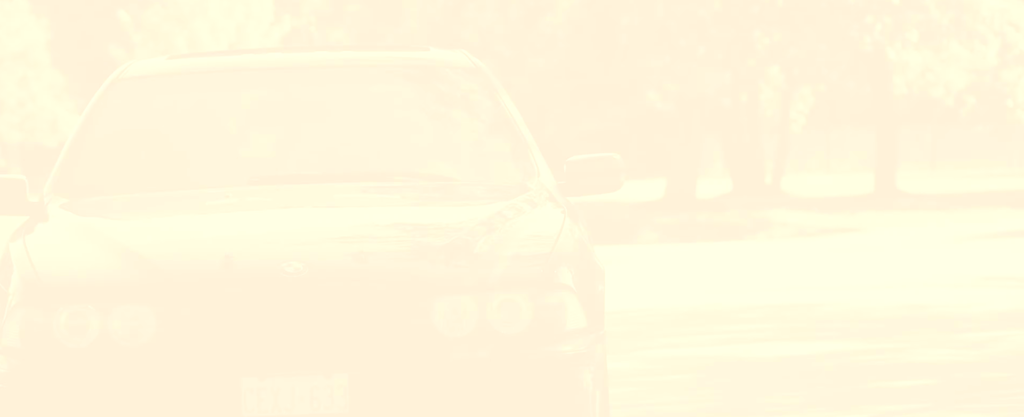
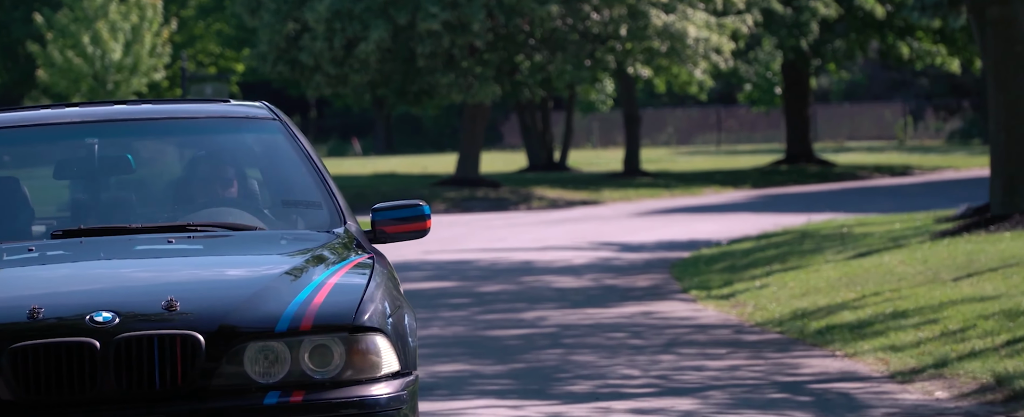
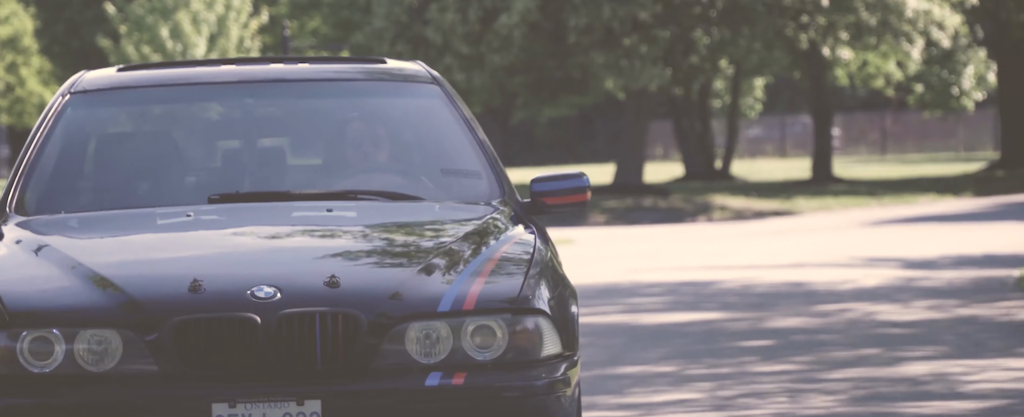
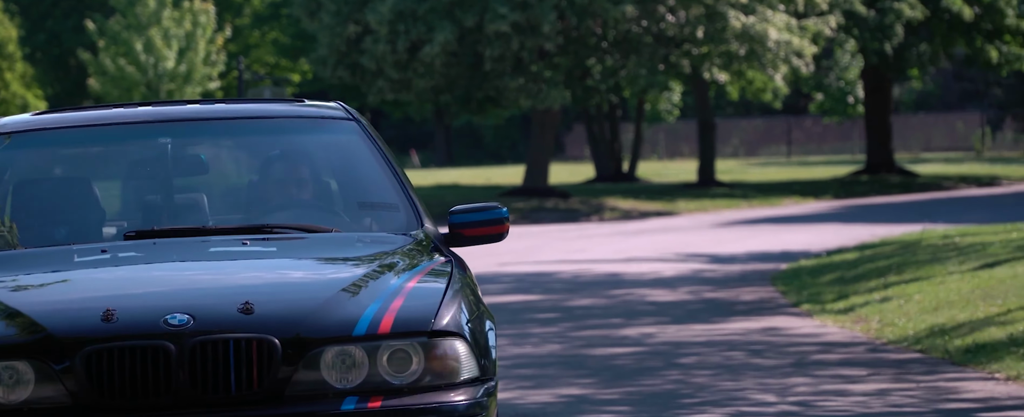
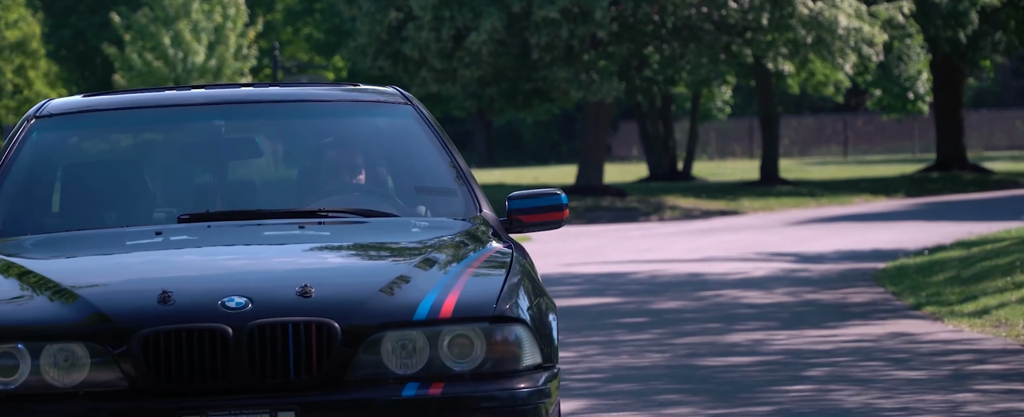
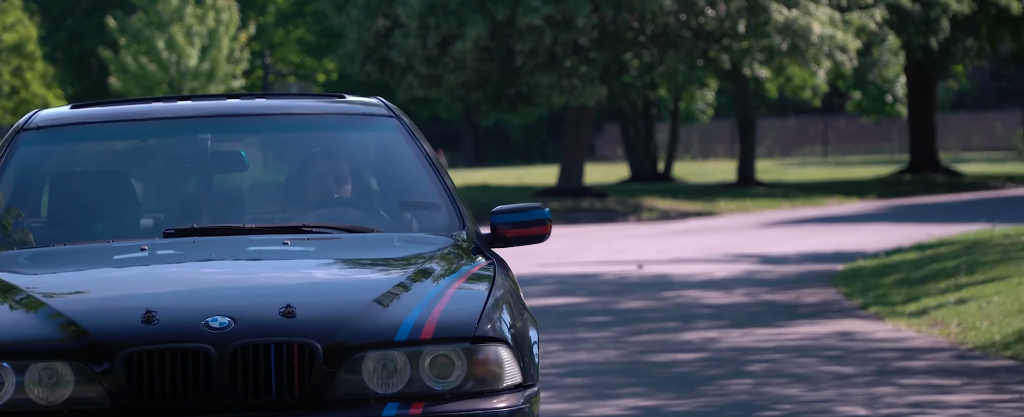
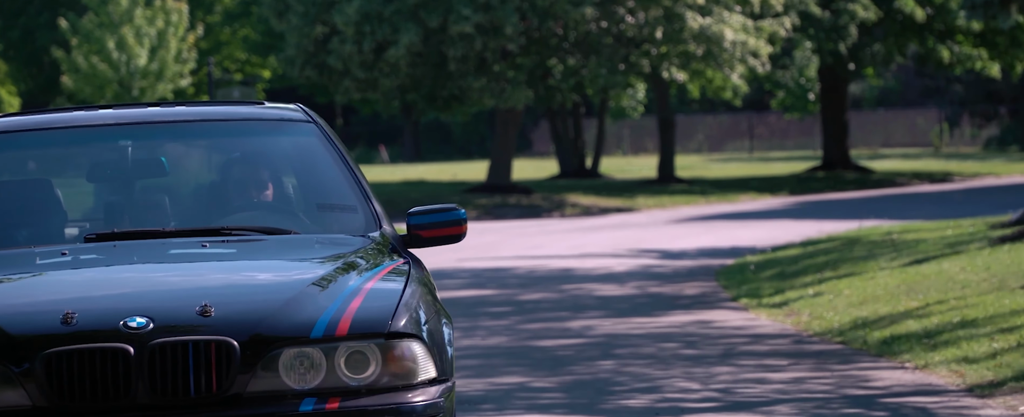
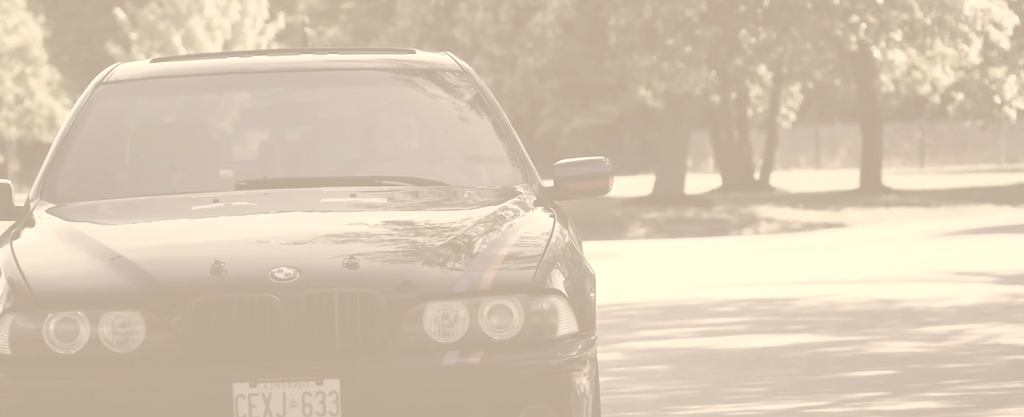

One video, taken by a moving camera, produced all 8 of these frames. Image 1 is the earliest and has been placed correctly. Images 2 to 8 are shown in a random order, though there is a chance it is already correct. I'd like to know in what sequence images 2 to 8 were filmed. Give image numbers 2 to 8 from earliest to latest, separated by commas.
8, 3, 5, 6, 4, 7, 2
